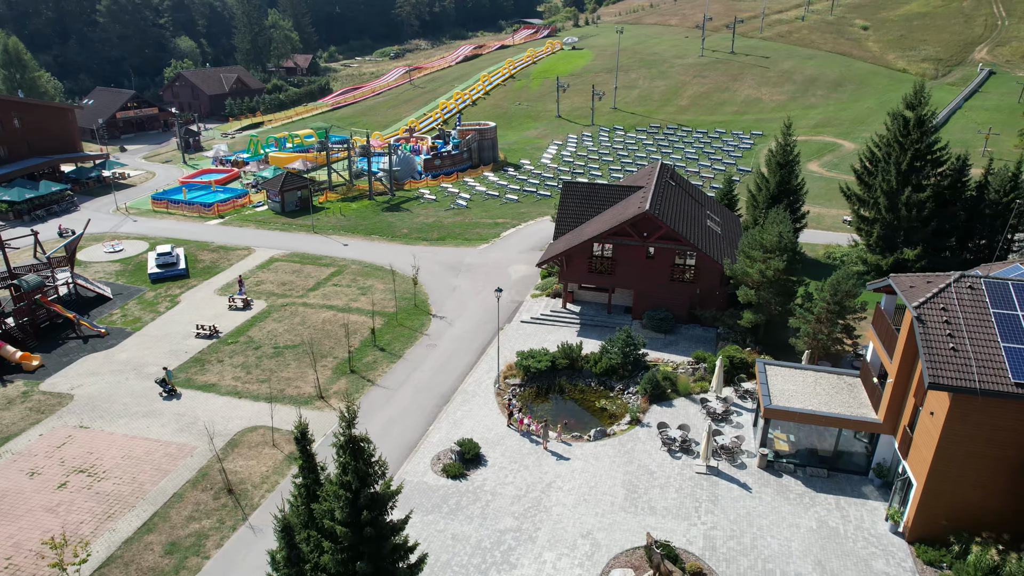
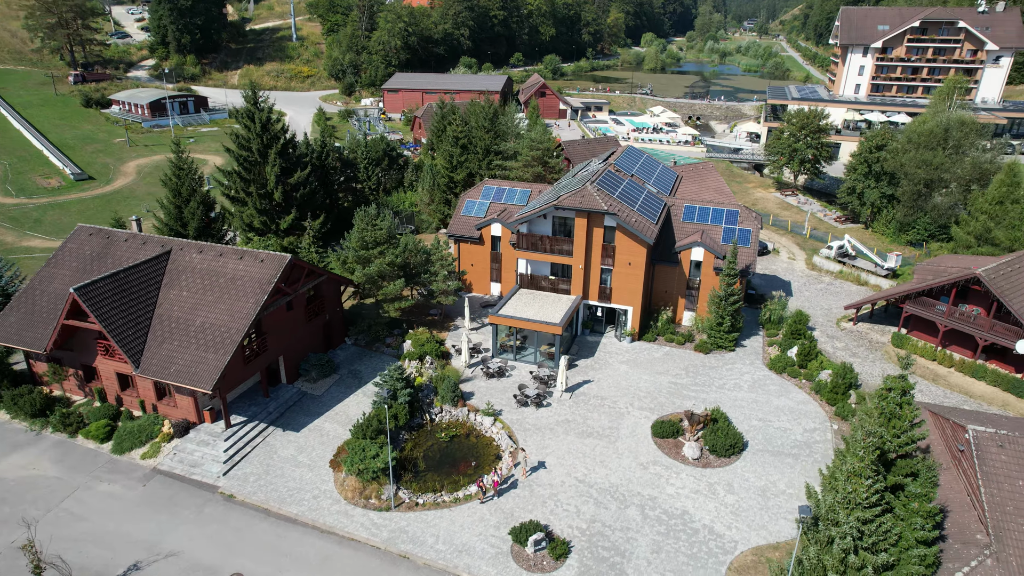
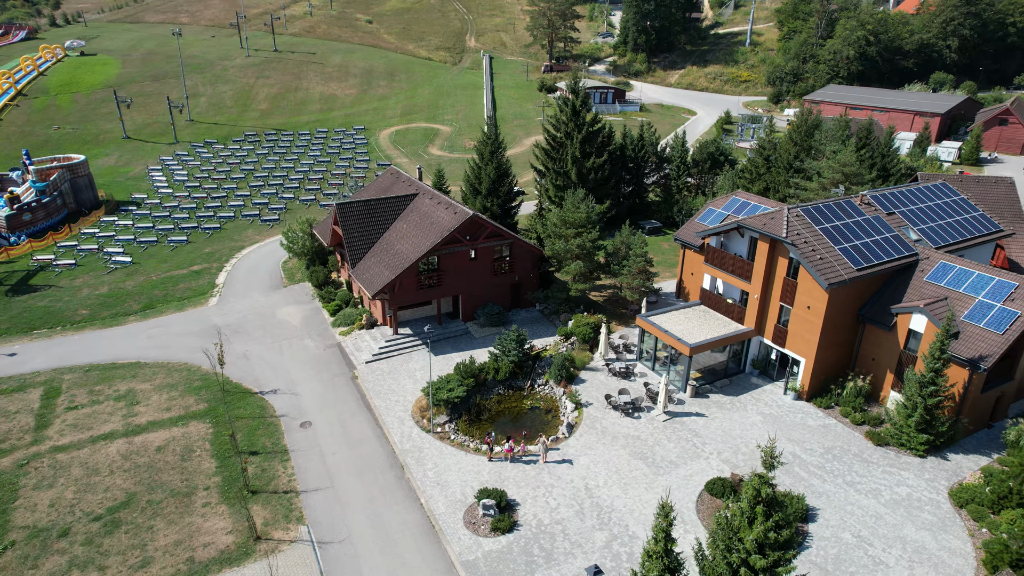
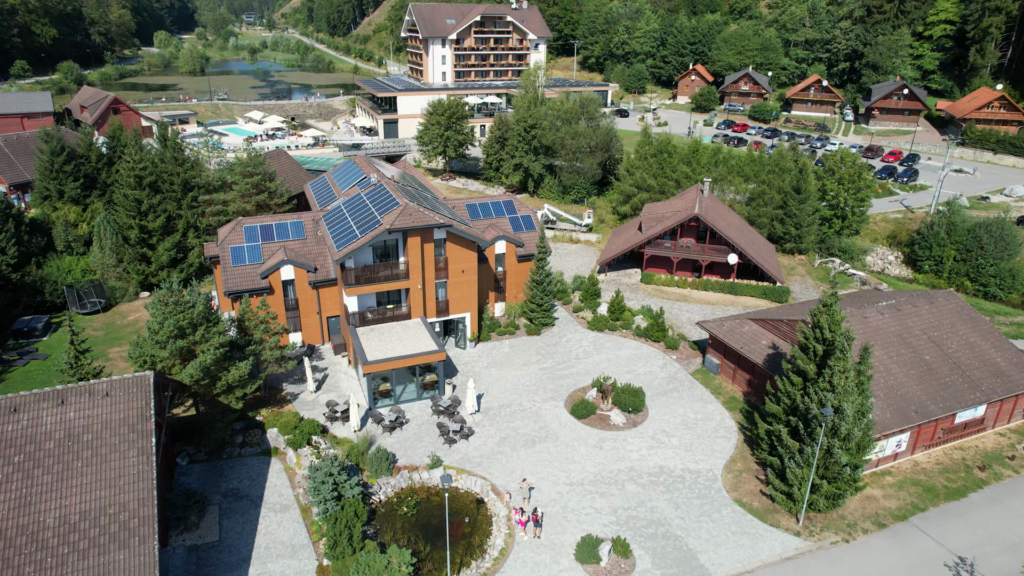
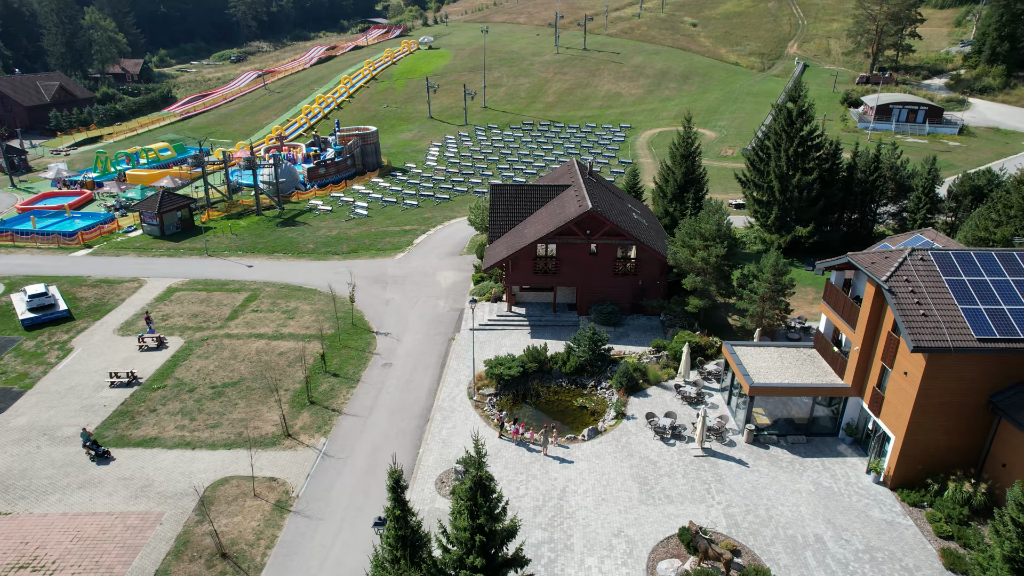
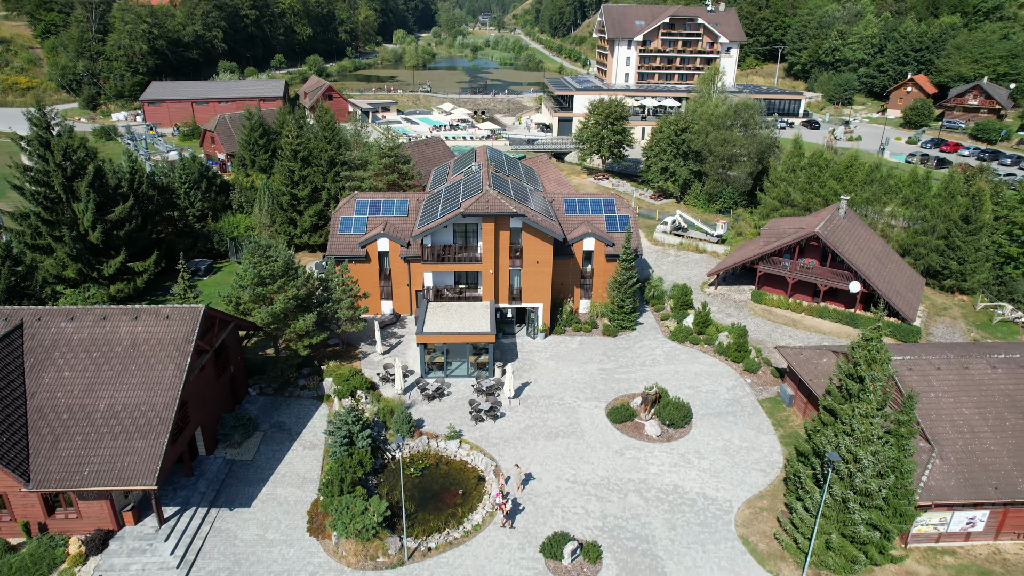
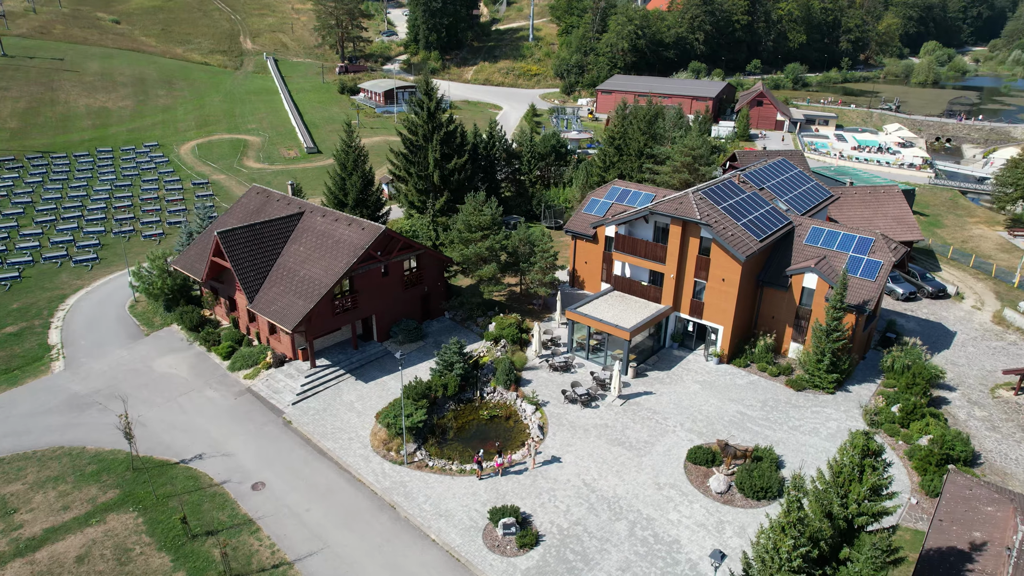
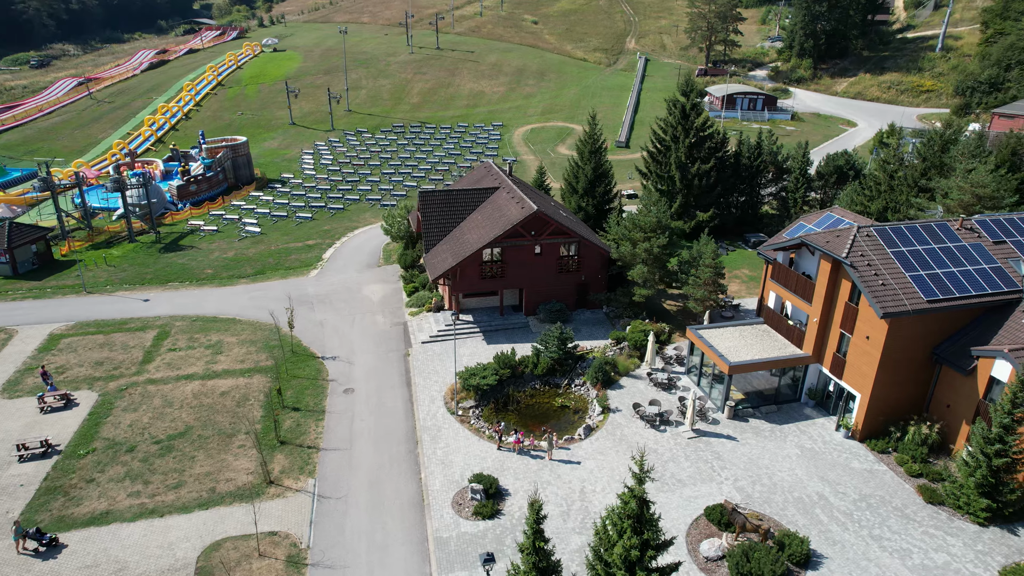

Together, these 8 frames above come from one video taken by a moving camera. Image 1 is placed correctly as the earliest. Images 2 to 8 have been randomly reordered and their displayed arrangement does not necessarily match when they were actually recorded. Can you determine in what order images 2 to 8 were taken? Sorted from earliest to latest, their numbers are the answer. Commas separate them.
5, 8, 3, 7, 2, 6, 4
